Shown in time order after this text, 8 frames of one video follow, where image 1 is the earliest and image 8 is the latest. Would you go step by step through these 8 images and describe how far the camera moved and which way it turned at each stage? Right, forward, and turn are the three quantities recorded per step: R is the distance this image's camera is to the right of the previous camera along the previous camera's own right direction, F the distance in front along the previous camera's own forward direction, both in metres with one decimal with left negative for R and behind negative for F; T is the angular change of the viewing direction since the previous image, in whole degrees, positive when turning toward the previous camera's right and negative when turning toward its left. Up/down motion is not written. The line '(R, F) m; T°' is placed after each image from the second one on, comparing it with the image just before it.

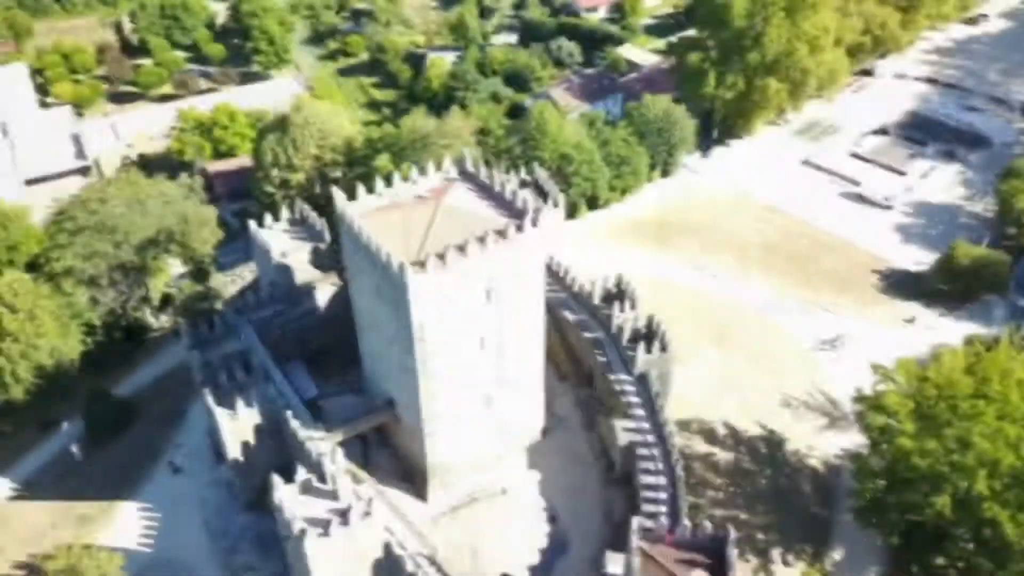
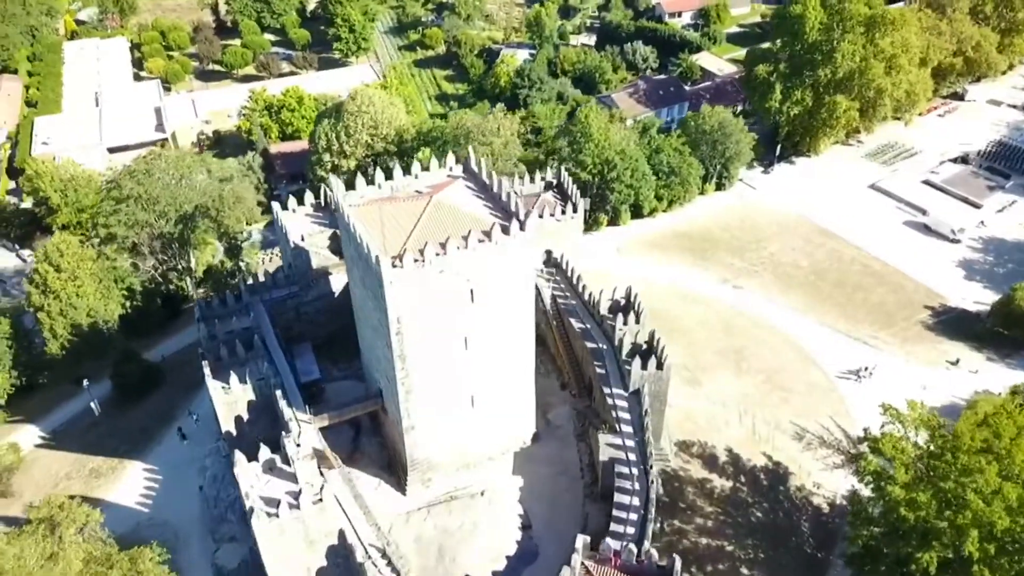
(+3.6, +0.5) m; -6°
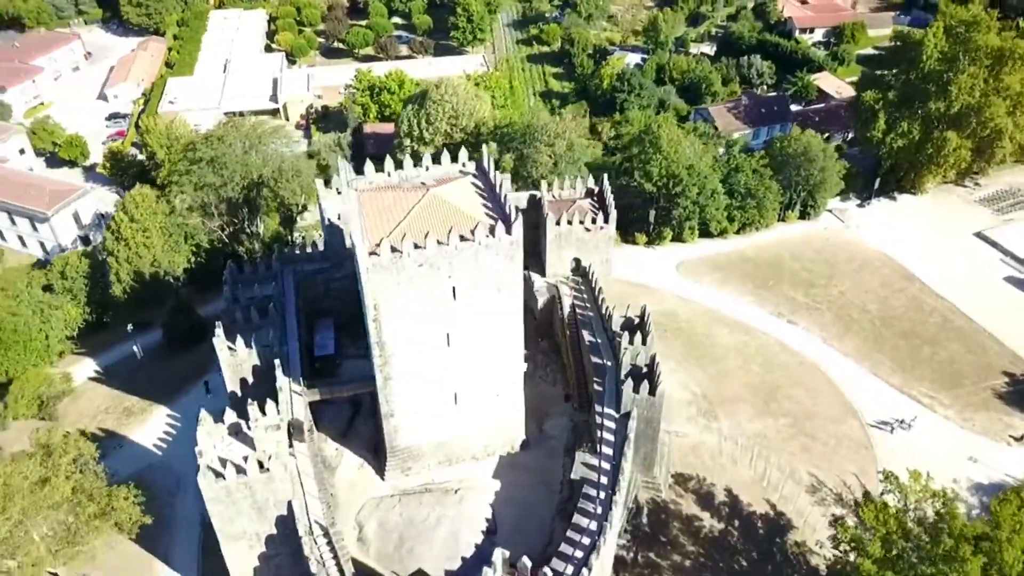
(+5.1, +0.8) m; -9°
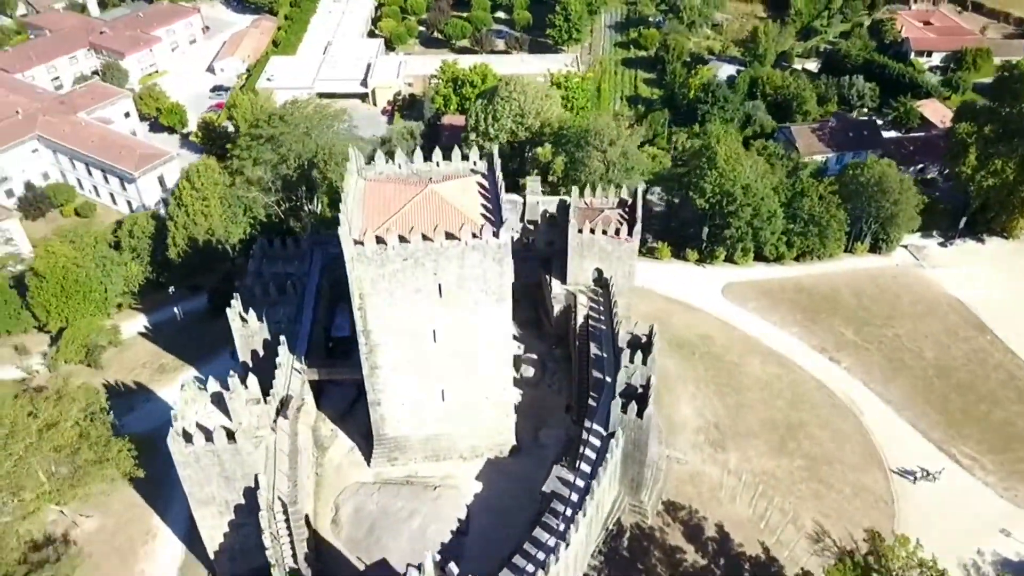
(+4.2, +0.6) m; -8°
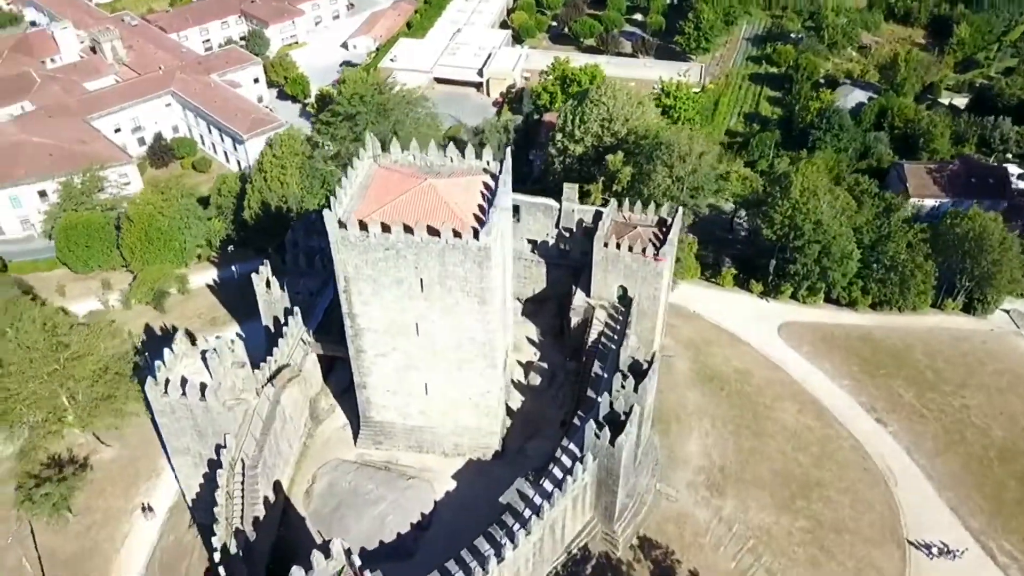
(+5.5, +0.9) m; -10°
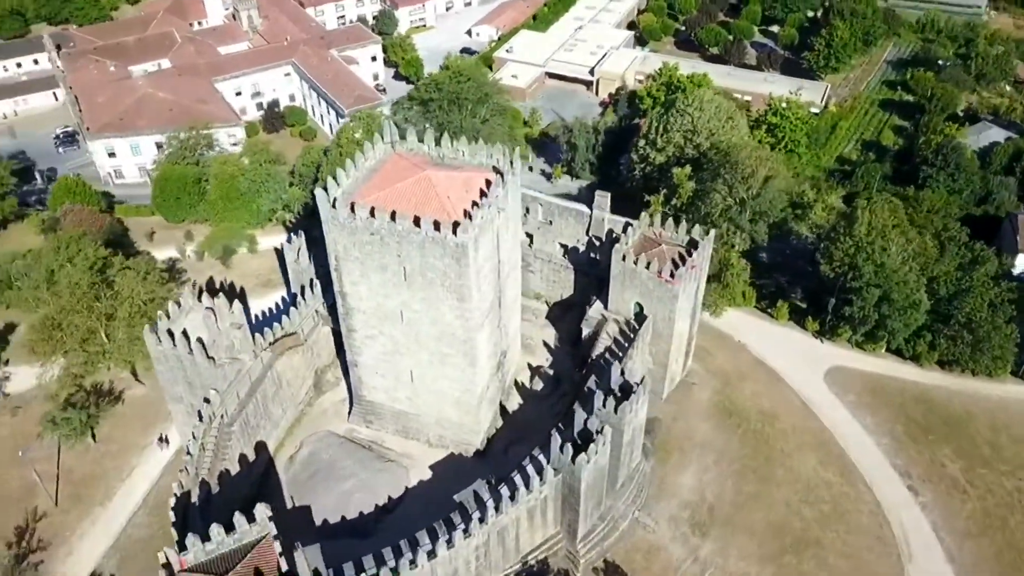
(+5.4, +0.8) m; -10°
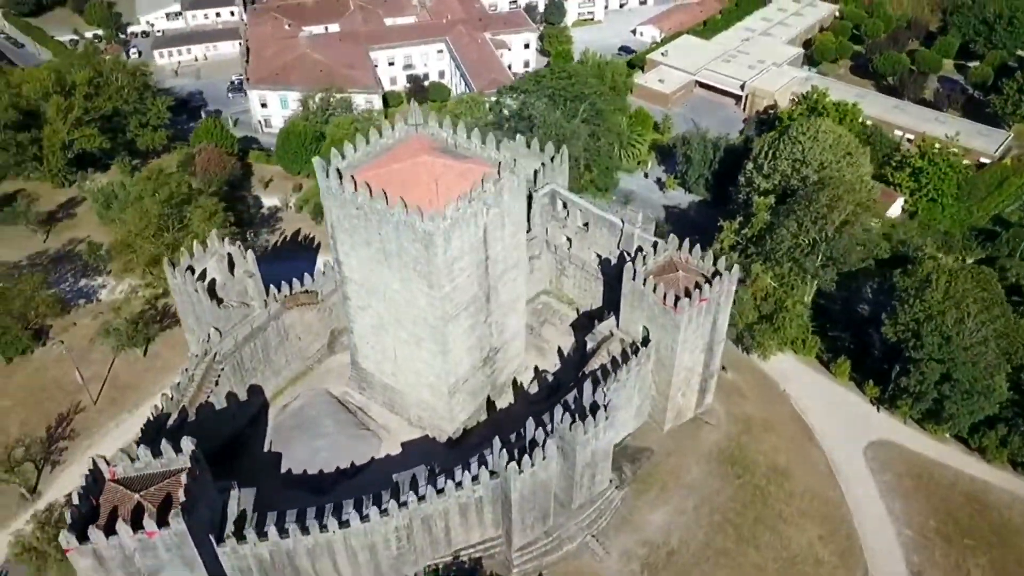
(+7.4, +1.0) m; -13°
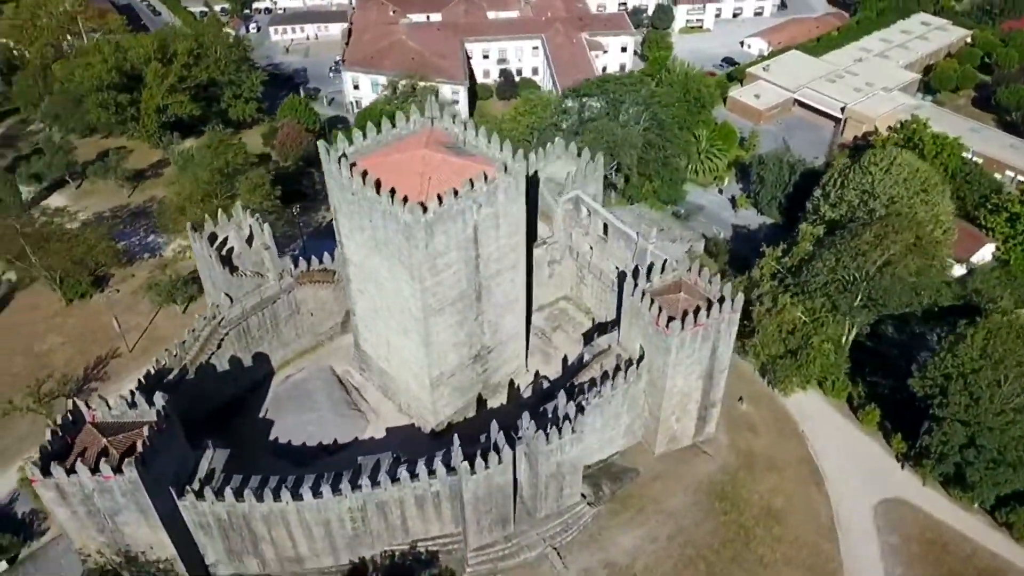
(+4.9, +0.5) m; -8°
